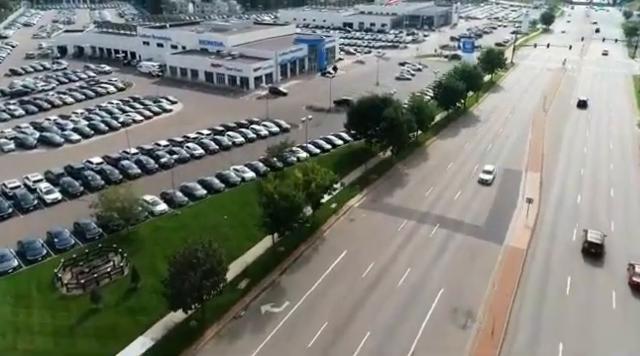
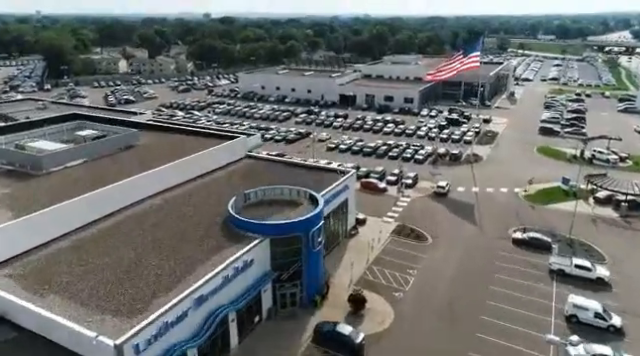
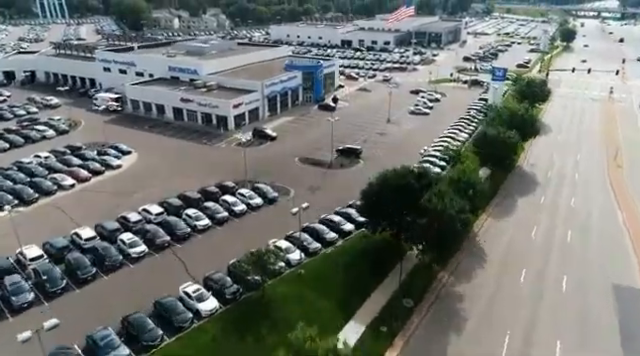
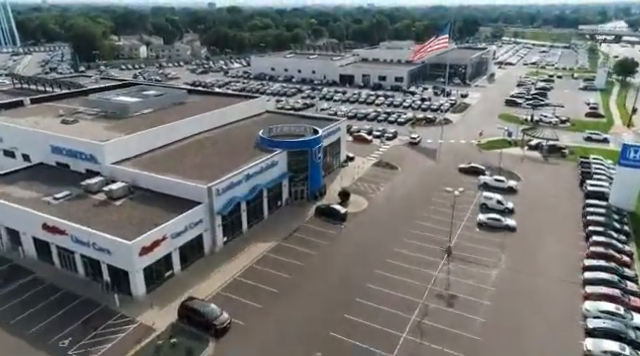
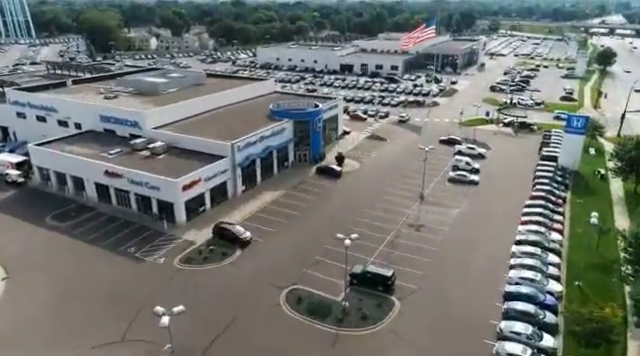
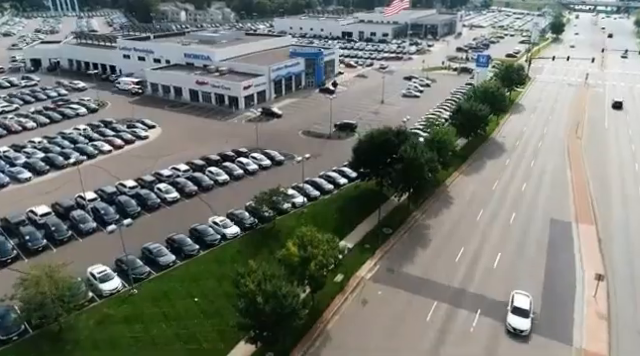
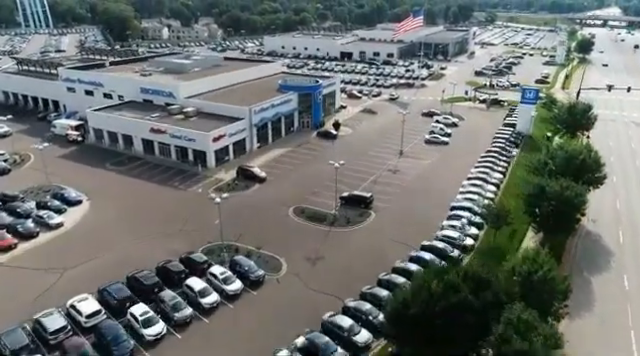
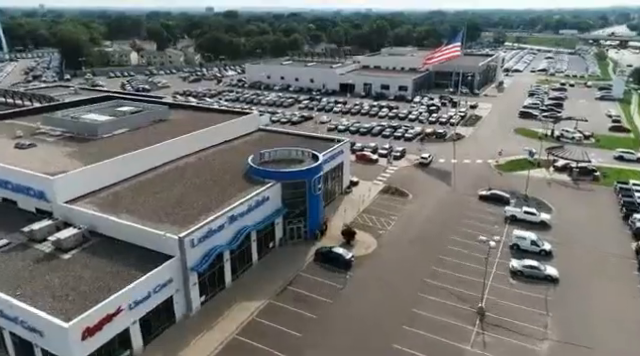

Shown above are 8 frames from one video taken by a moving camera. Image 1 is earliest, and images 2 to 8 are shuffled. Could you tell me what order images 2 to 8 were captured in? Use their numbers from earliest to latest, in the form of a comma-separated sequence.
6, 3, 7, 5, 4, 8, 2
